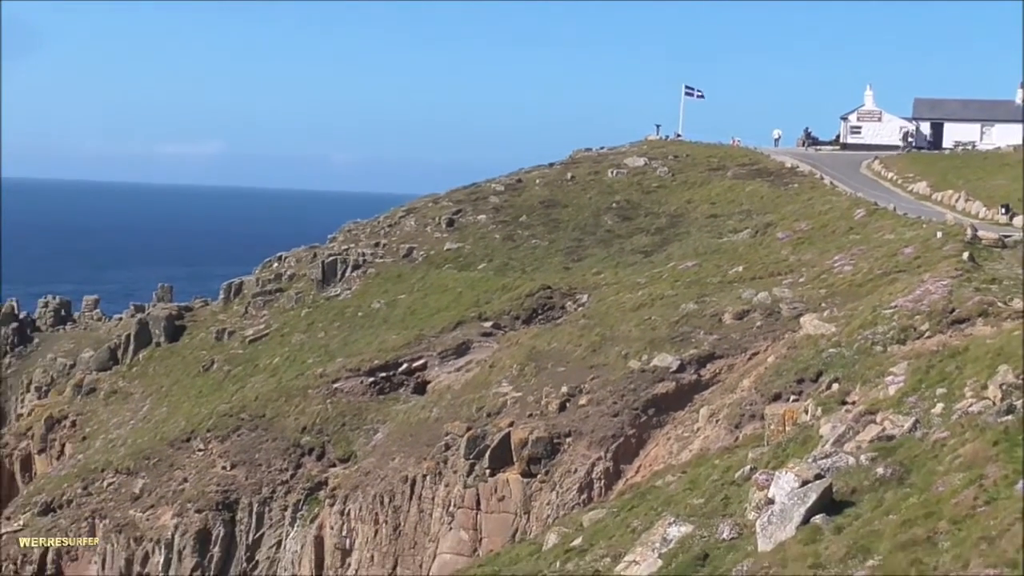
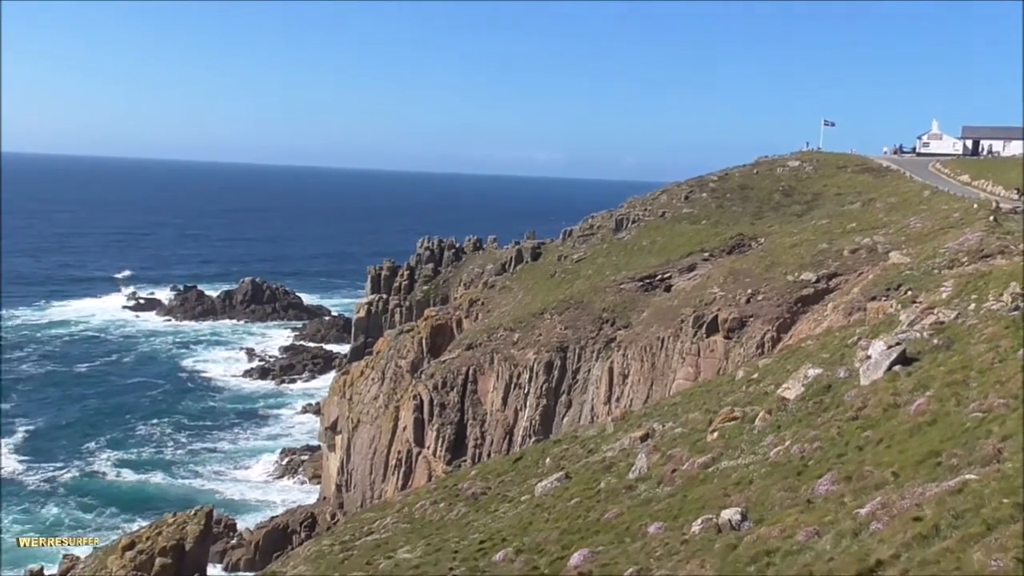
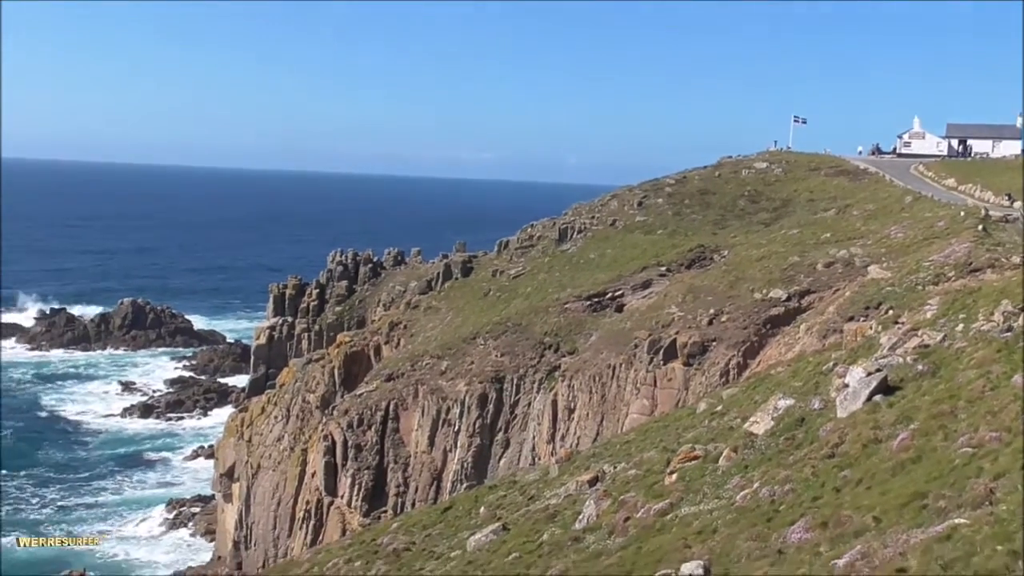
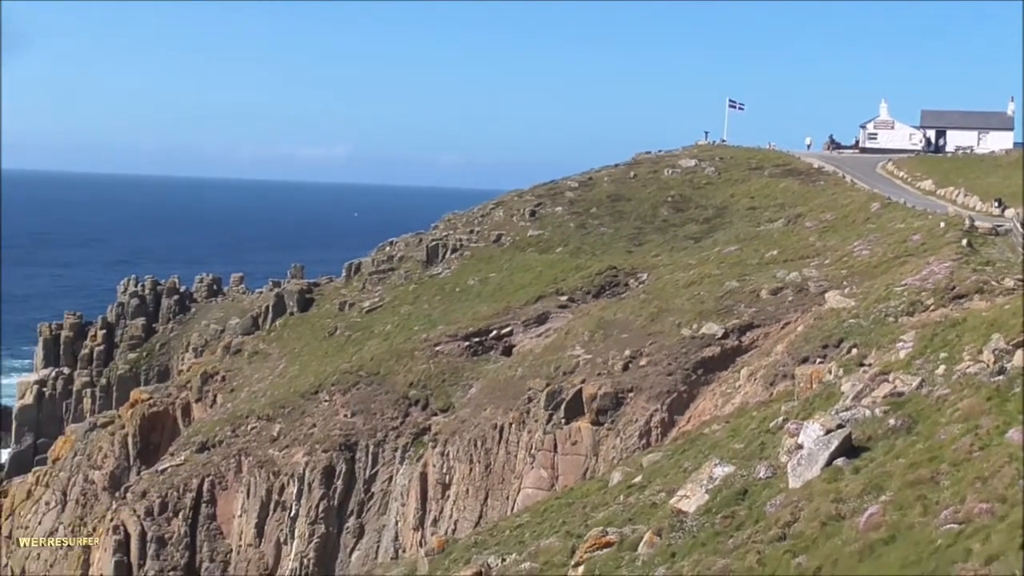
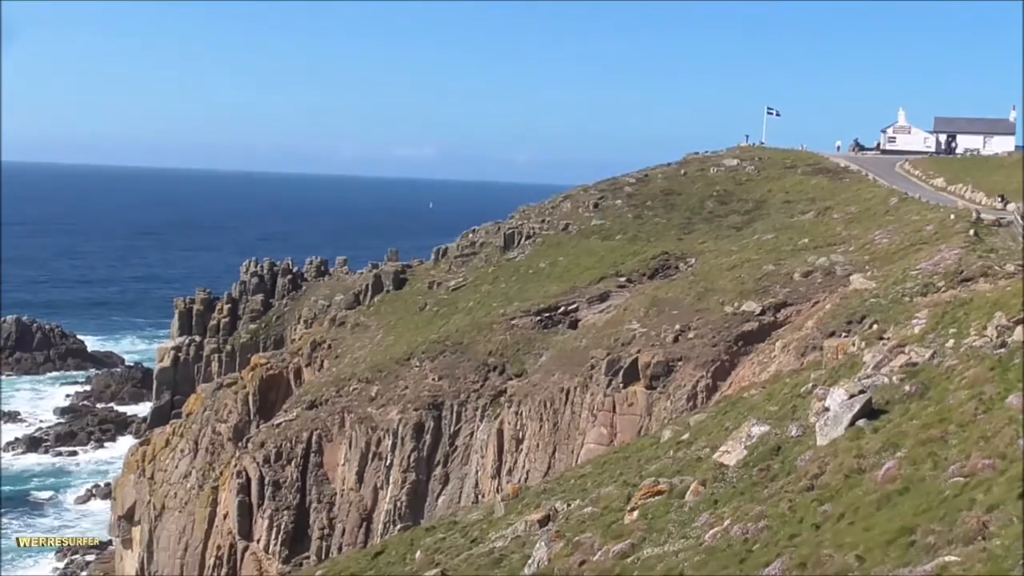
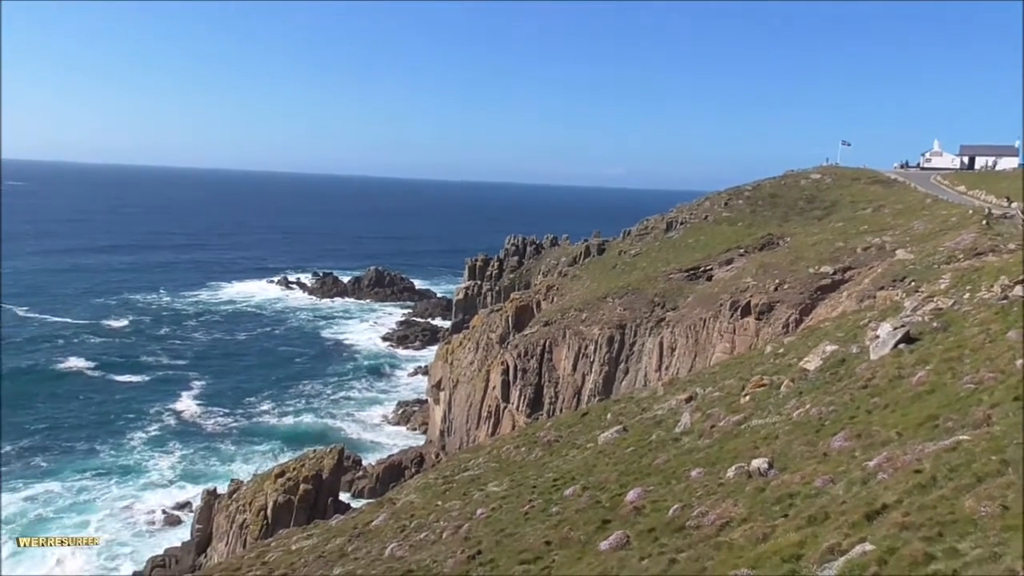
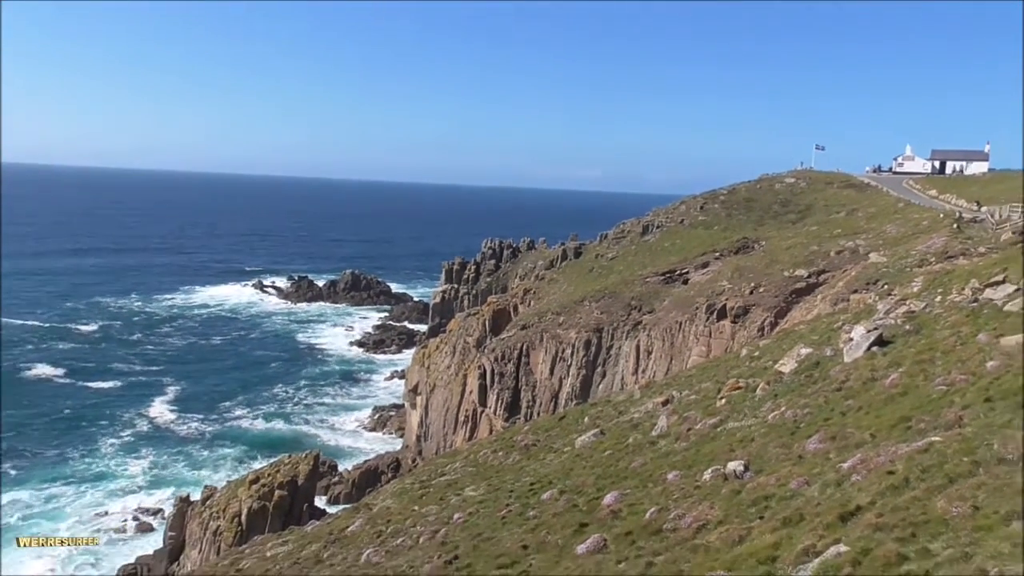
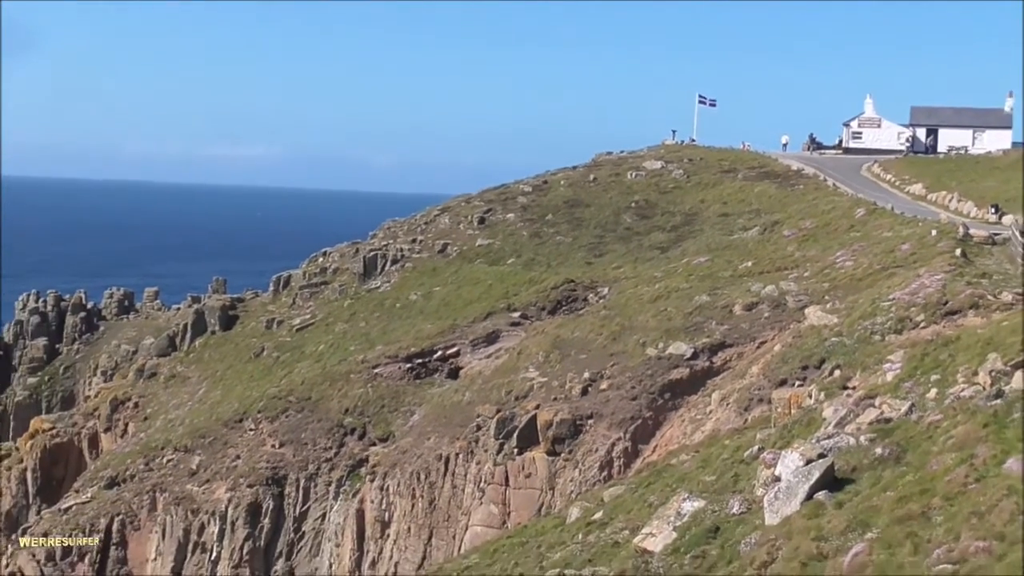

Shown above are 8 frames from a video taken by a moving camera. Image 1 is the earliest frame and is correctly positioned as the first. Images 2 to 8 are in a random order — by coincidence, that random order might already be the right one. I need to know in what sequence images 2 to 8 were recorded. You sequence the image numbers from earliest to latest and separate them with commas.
8, 4, 5, 3, 2, 7, 6
